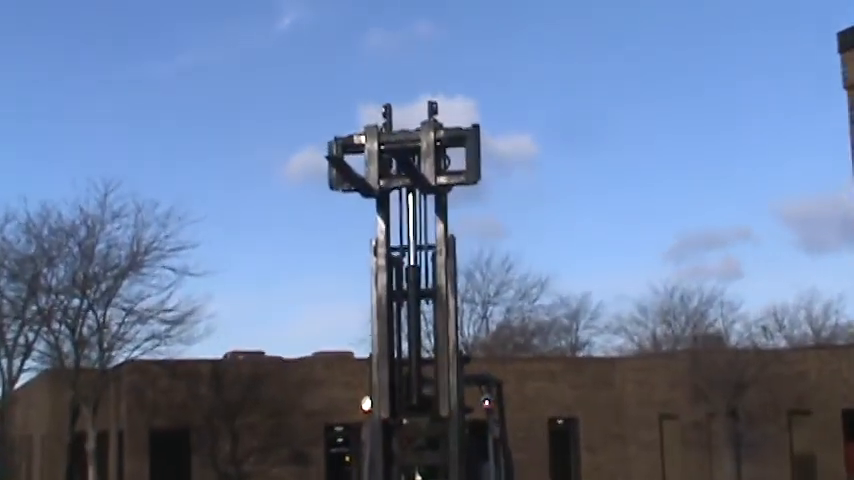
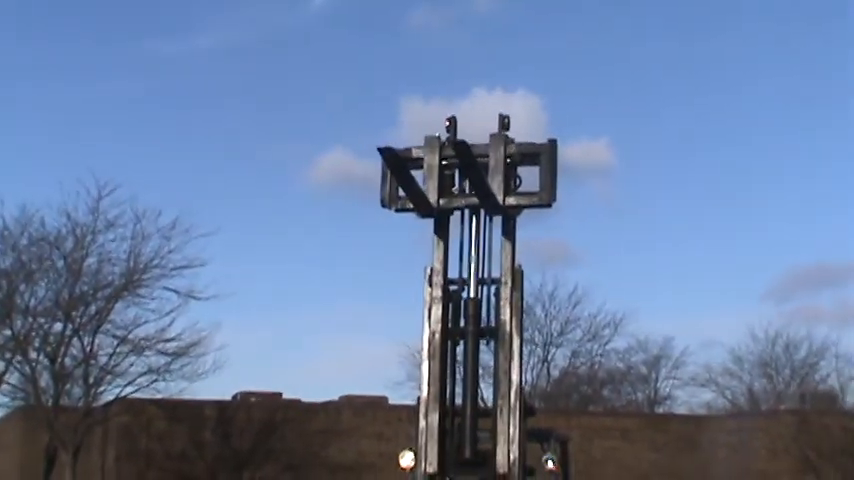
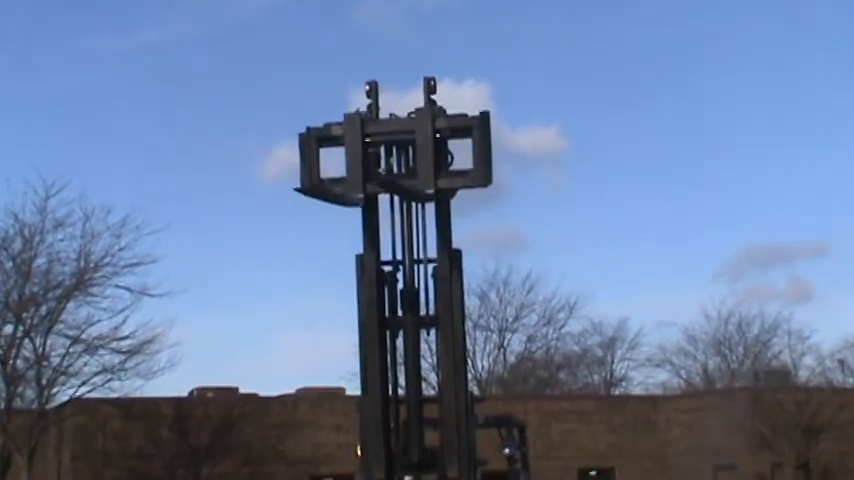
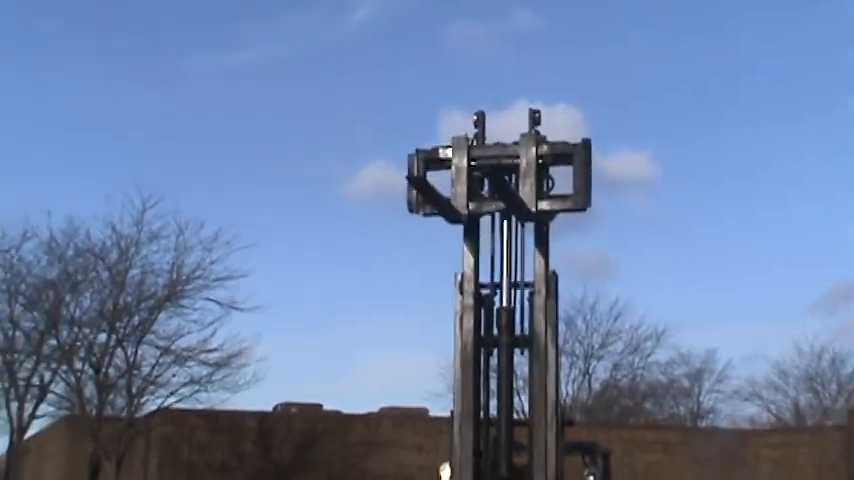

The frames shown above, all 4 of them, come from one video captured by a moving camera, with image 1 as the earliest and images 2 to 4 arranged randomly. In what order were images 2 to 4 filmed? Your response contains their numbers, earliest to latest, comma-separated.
3, 4, 2
